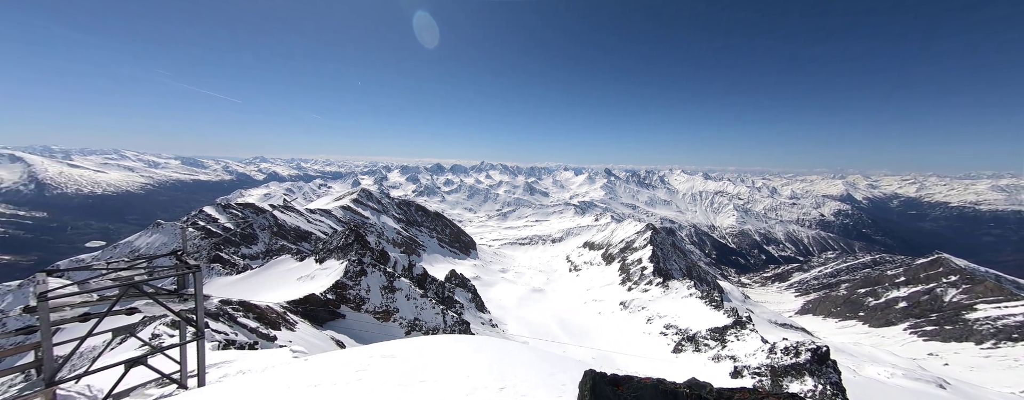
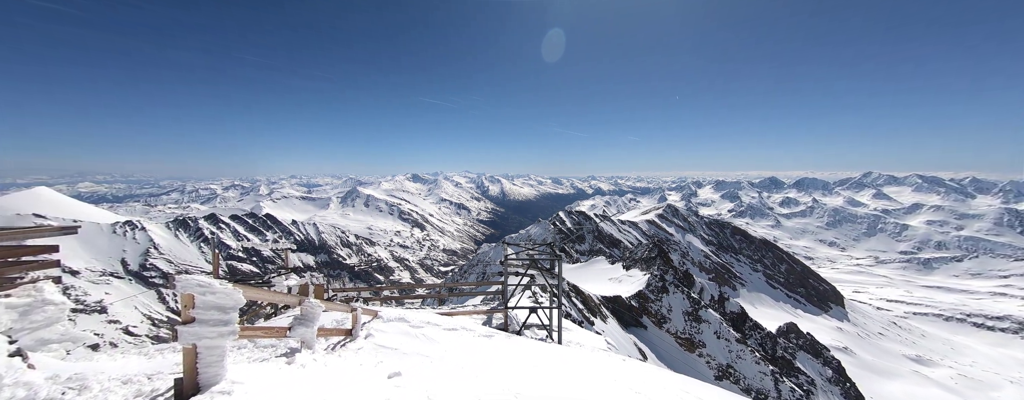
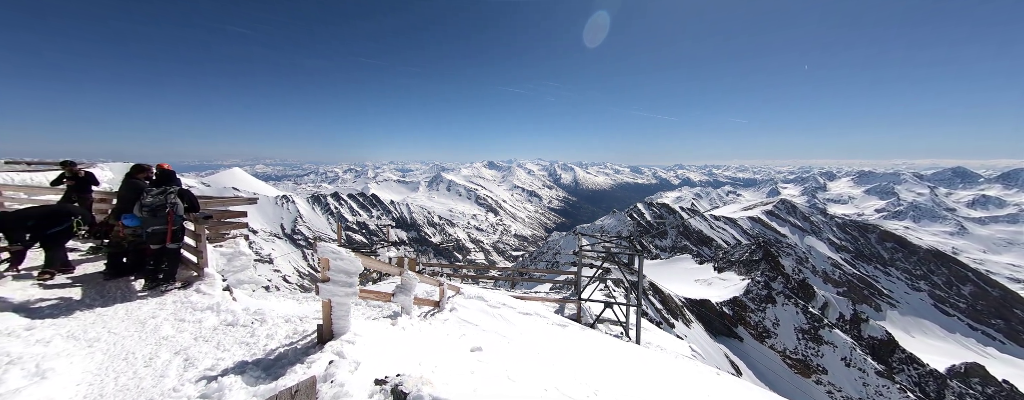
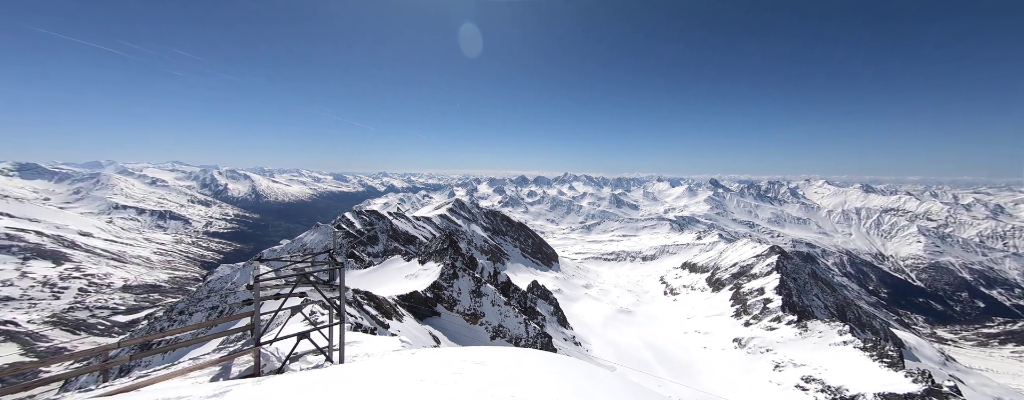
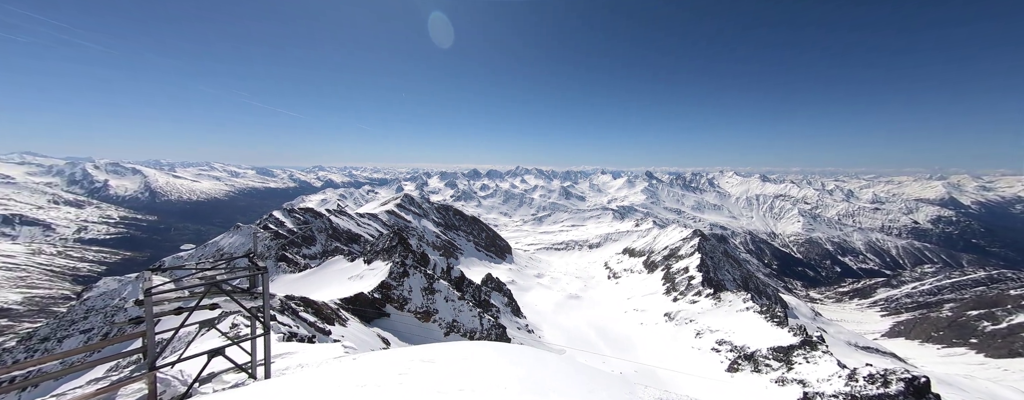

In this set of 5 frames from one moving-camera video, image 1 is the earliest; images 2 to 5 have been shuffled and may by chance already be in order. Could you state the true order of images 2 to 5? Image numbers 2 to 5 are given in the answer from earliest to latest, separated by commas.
5, 4, 2, 3
